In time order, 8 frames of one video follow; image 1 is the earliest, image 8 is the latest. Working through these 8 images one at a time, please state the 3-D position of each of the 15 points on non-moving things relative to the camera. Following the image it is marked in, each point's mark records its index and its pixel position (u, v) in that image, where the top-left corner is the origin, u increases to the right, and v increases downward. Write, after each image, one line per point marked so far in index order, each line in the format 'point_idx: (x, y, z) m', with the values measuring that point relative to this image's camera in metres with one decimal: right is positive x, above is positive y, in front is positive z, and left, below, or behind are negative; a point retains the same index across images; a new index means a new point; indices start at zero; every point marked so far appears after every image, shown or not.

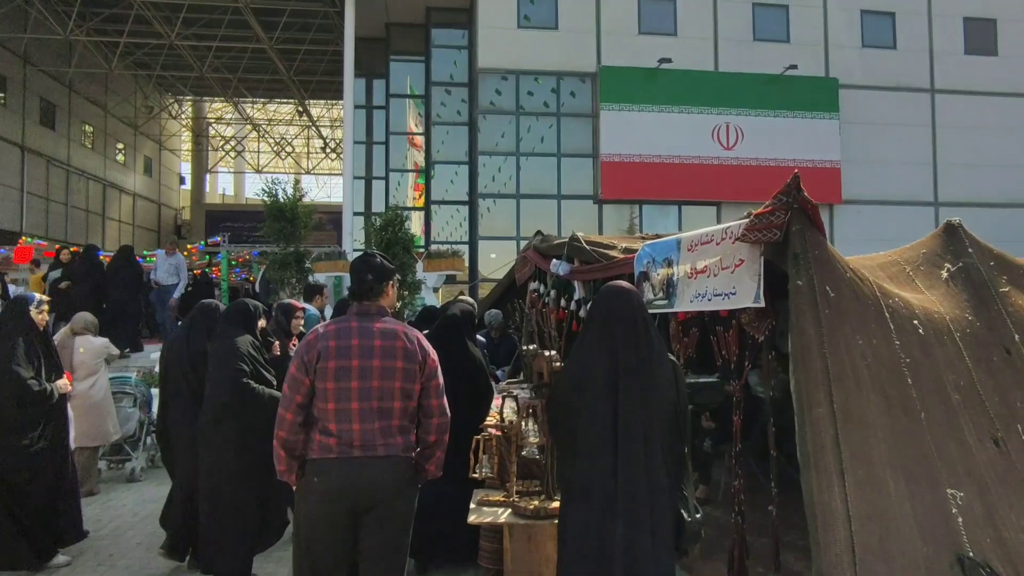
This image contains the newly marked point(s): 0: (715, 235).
0: (+1.3, +0.4, +4.6) m
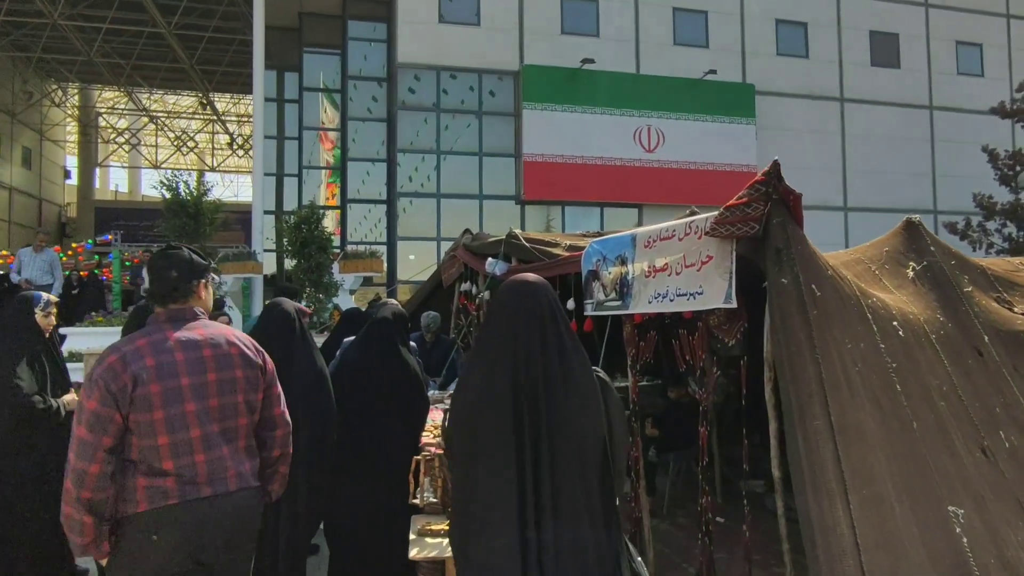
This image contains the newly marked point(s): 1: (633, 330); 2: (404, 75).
0: (+1.0, +0.4, +4.2) m
1: (+0.8, -0.3, +4.7) m
2: (-2.4, +4.8, +16.2) m
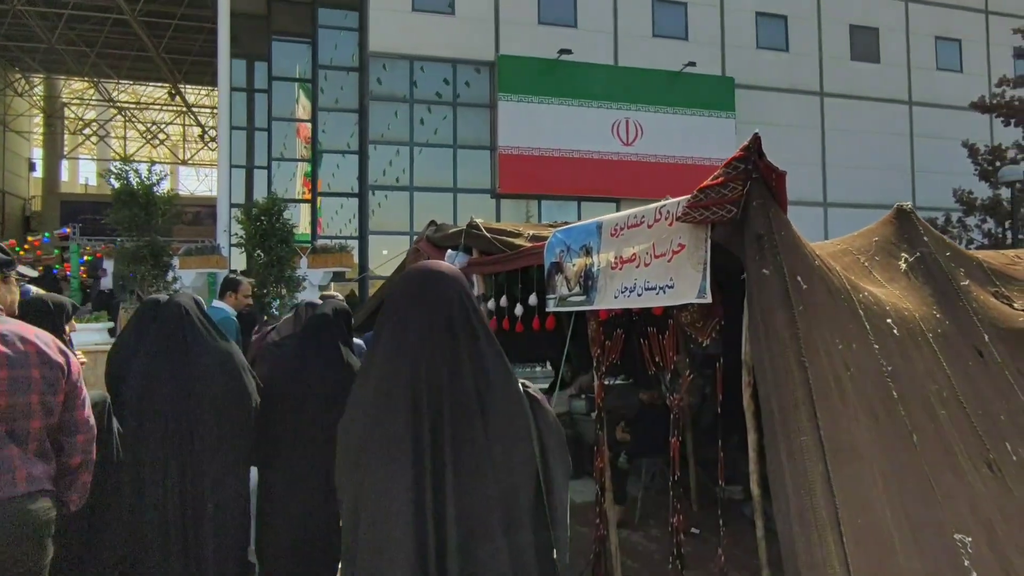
0: (+0.7, +0.4, +3.7) m
1: (+0.5, -0.2, +4.2) m
2: (-2.9, +4.9, +15.6) m
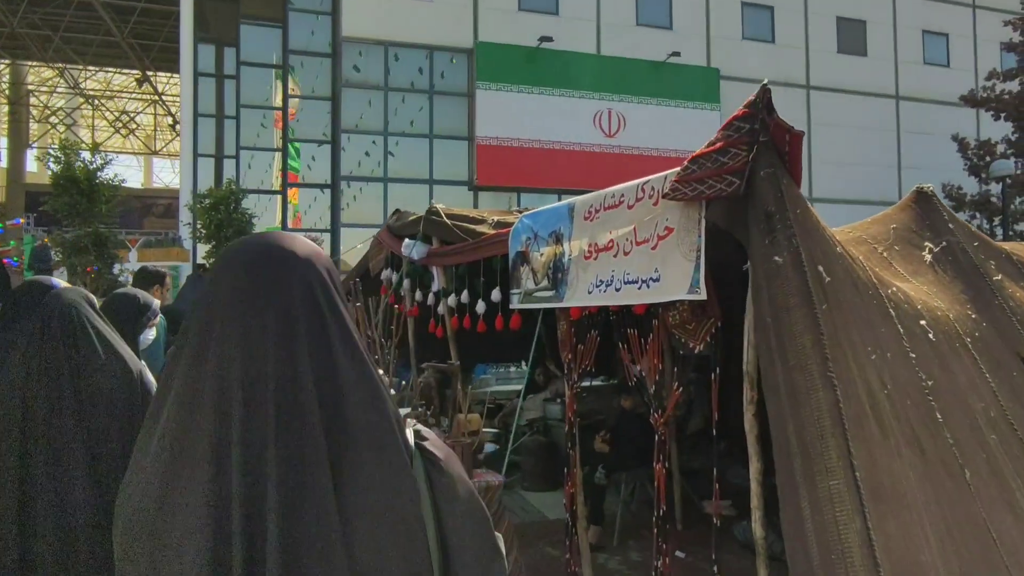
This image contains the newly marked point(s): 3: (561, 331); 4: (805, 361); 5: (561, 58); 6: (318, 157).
0: (+0.5, +0.4, +3.1) m
1: (+0.3, -0.2, +3.6) m
2: (-3.4, +5.0, +14.9) m
3: (+0.3, -0.2, +3.7) m
4: (+0.8, -0.2, +2.0) m
5: (+1.1, +5.2, +15.7) m
6: (-4.5, +3.0, +15.7) m
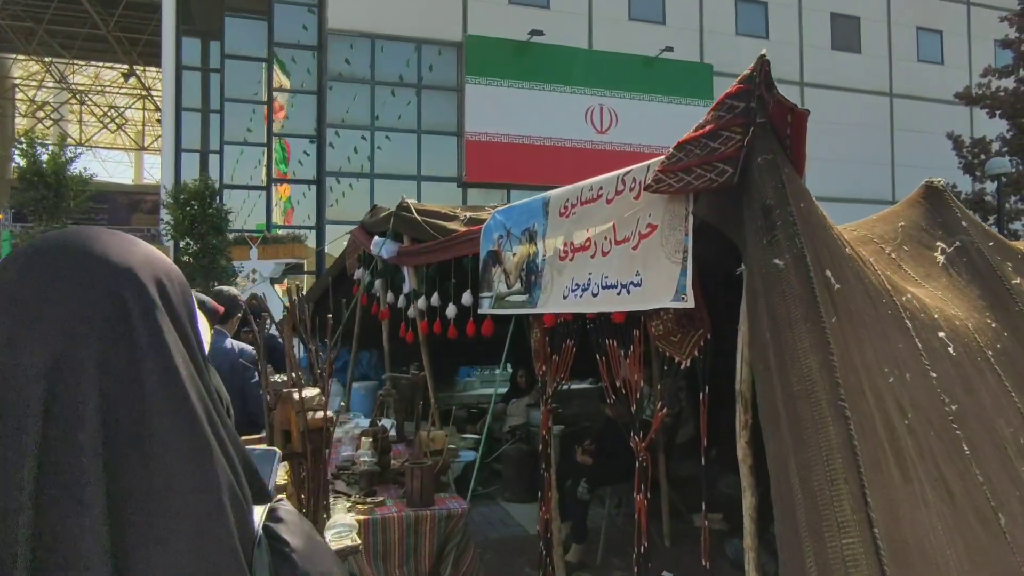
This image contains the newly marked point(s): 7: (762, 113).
0: (+0.4, +0.4, +2.8) m
1: (+0.1, -0.2, +3.3) m
2: (-3.7, +5.1, +14.5) m
3: (+0.1, -0.2, +3.3) m
4: (+0.7, -0.2, +1.6) m
5: (+0.9, +5.2, +15.3) m
6: (-4.7, +3.0, +15.3) m
7: (+0.7, +0.5, +2.0) m
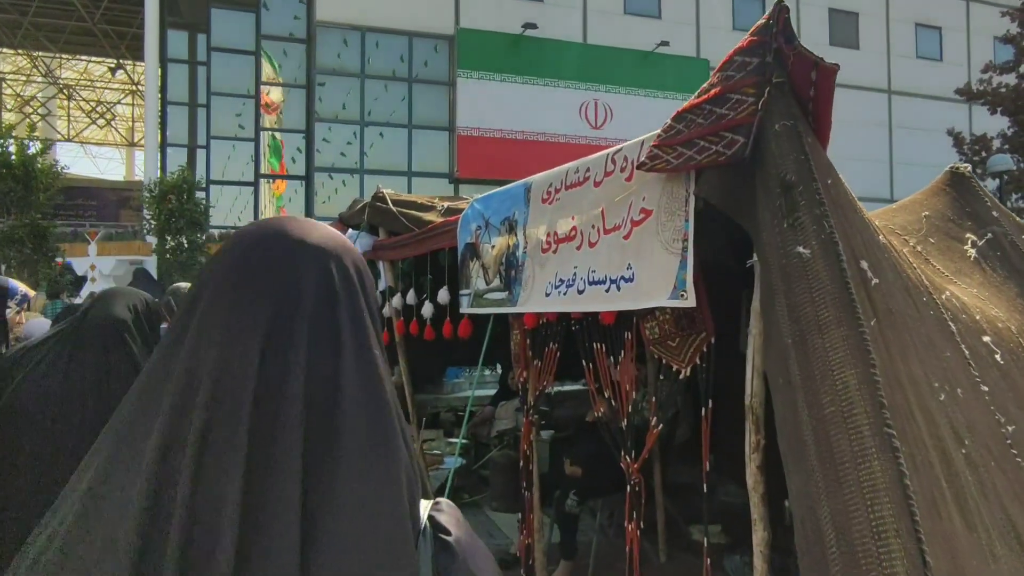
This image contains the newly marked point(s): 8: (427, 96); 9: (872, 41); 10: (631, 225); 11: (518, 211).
0: (+0.3, +0.4, +2.4) m
1: (+0.1, -0.2, +2.9) m
2: (-3.8, +5.1, +14.1) m
3: (0.0, -0.2, +3.0) m
4: (+0.6, -0.2, +1.3) m
5: (+0.7, +5.2, +15.0) m
6: (-4.9, +3.1, +15.0) m
7: (+0.6, +0.5, +1.6) m
8: (-1.9, +4.0, +14.5) m
9: (+9.3, +6.5, +18.0) m
10: (+0.4, +0.2, +2.1) m
11: (0.0, +0.3, +2.9) m
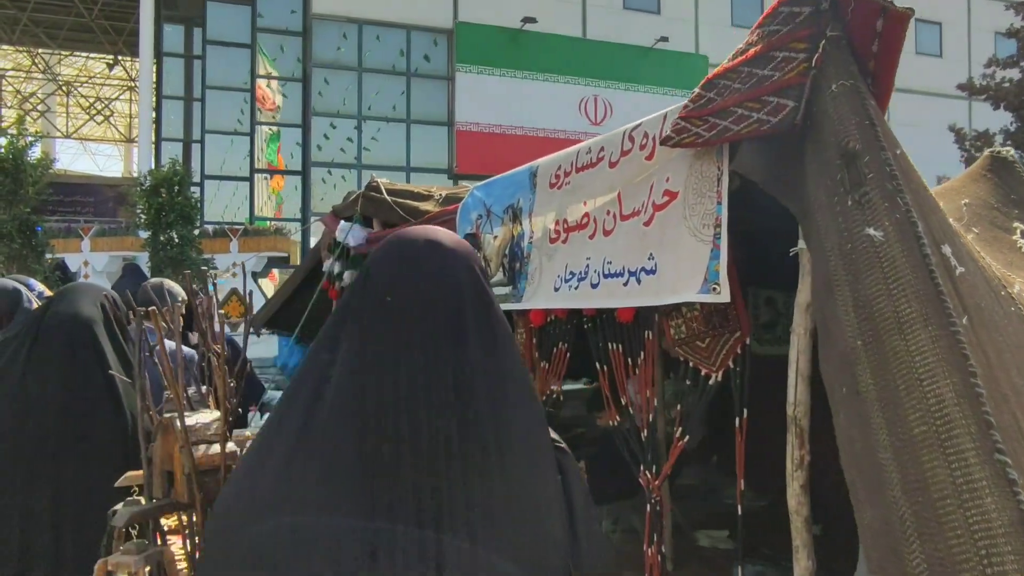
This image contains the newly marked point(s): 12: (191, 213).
0: (+0.3, +0.4, +2.2) m
1: (+0.1, -0.2, +2.7) m
2: (-3.8, +5.2, +13.8) m
3: (0.0, -0.2, +2.7) m
4: (+0.6, -0.2, +1.0) m
5: (+0.7, +5.3, +14.7) m
6: (-4.9, +3.1, +14.7) m
7: (+0.6, +0.5, +1.4) m
8: (-1.9, +4.1, +14.2) m
9: (+9.3, +6.5, +17.7) m
10: (+0.4, +0.2, +1.9) m
11: (0.0, +0.3, +2.6) m
12: (-4.5, +1.1, +10.0) m
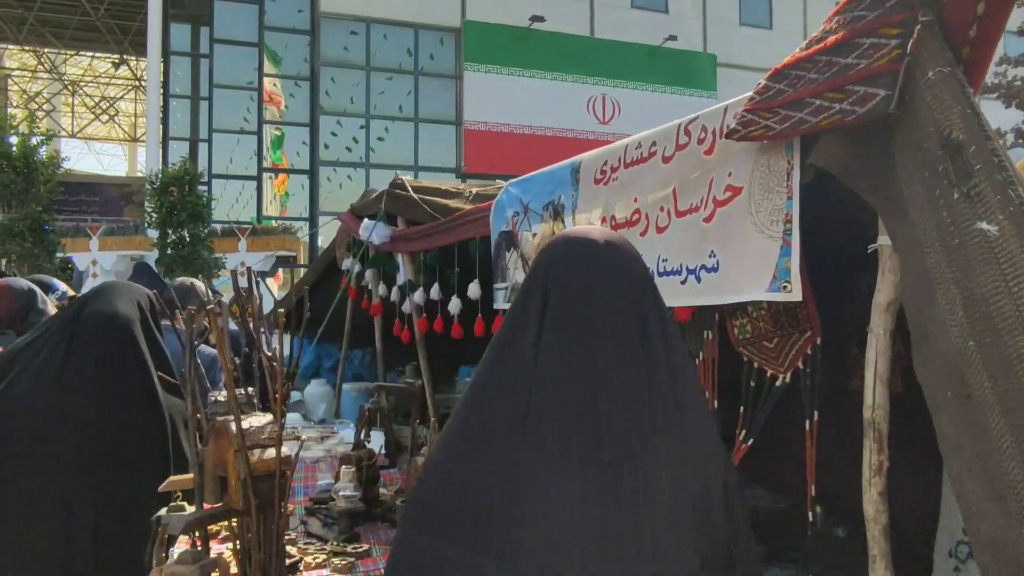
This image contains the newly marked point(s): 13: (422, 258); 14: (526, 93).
0: (+0.4, +0.4, +2.1) m
1: (+0.2, -0.2, +2.6) m
2: (-3.6, +5.2, +13.8) m
3: (+0.2, -0.2, +2.7) m
4: (+0.8, -0.2, +1.0) m
5: (+0.9, +5.3, +14.6) m
6: (-4.7, +3.2, +14.6) m
7: (+0.8, +0.5, +1.3) m
8: (-1.7, +4.1, +14.2) m
9: (+9.5, +6.5, +17.6) m
10: (+0.5, +0.2, +1.8) m
11: (+0.2, +0.3, +2.6) m
12: (-4.4, +1.1, +9.9) m
13: (-0.5, +0.2, +3.9) m
14: (+0.2, +4.1, +14.3) m
